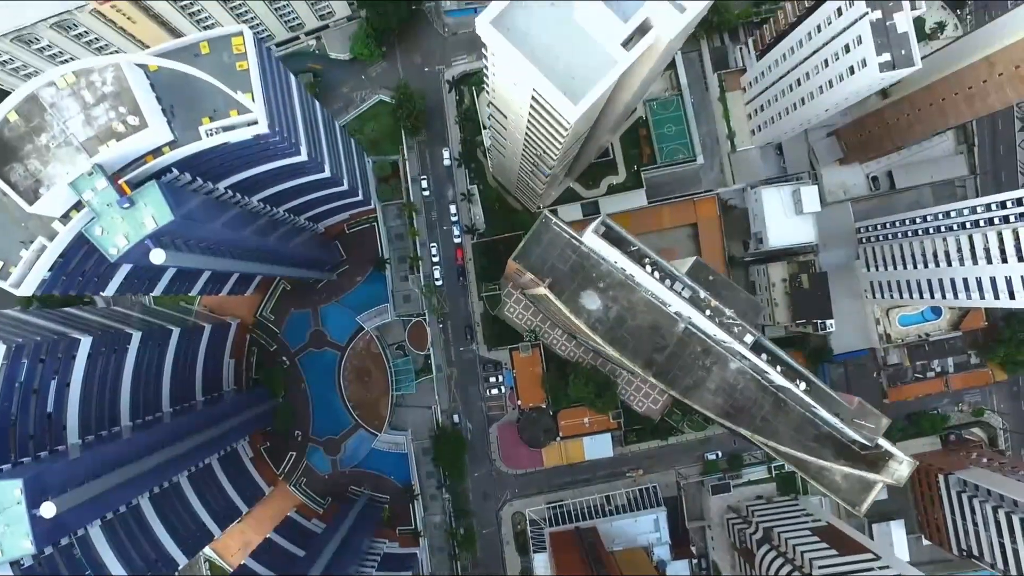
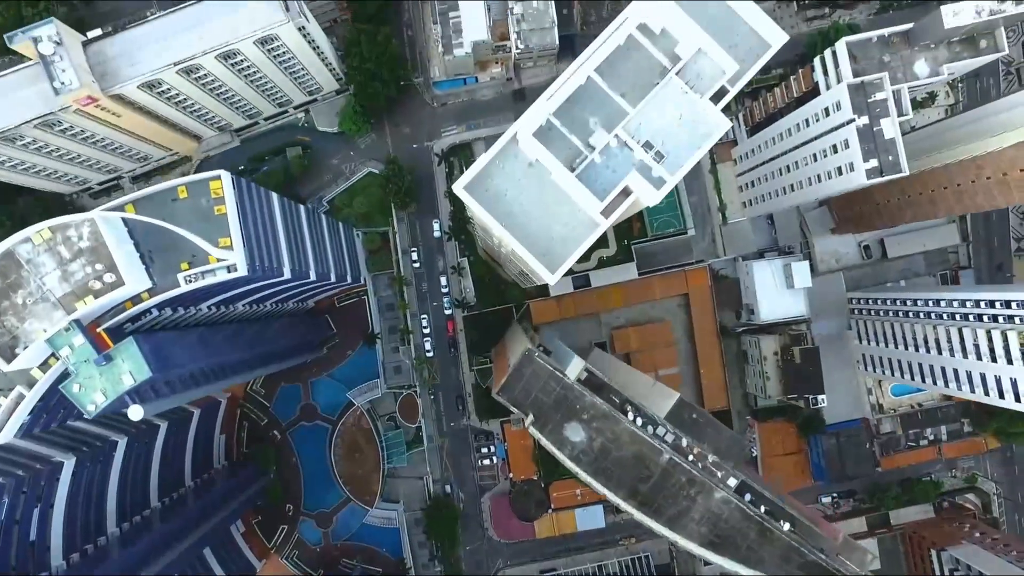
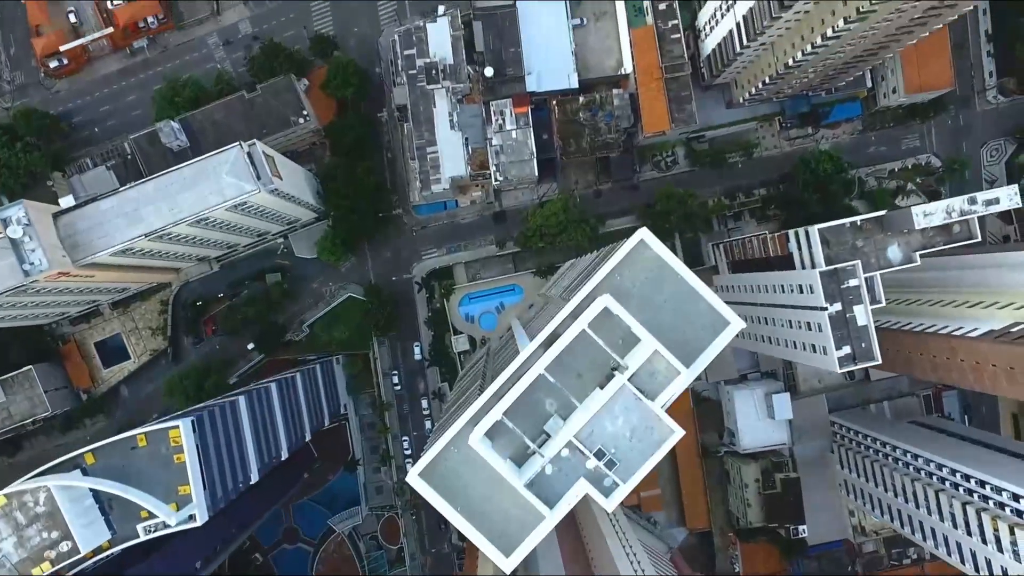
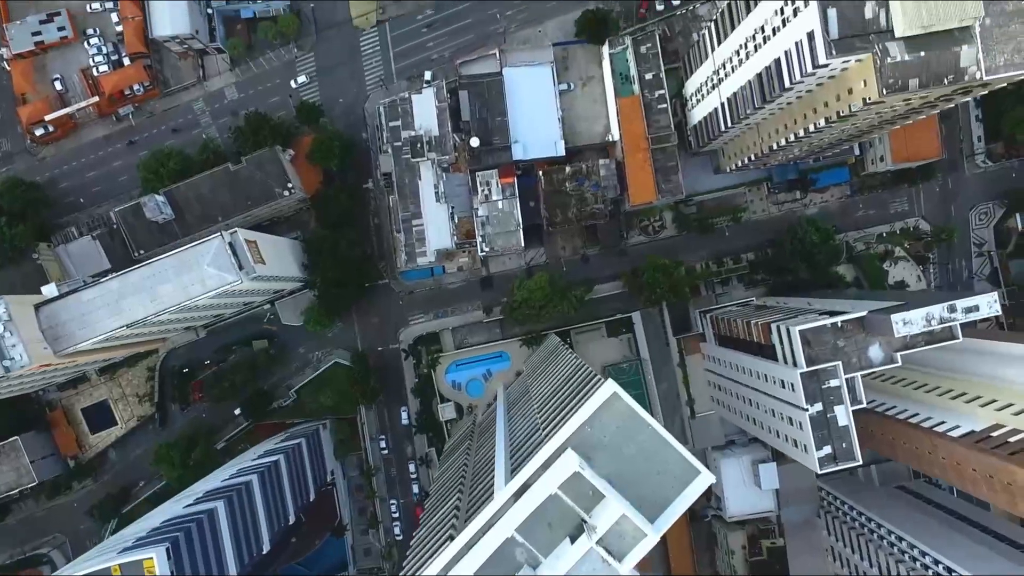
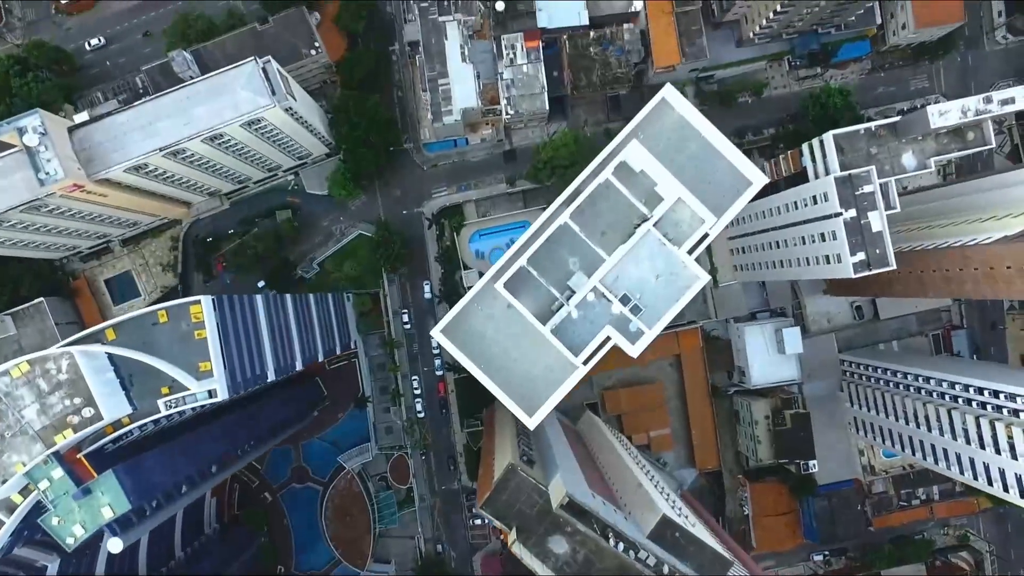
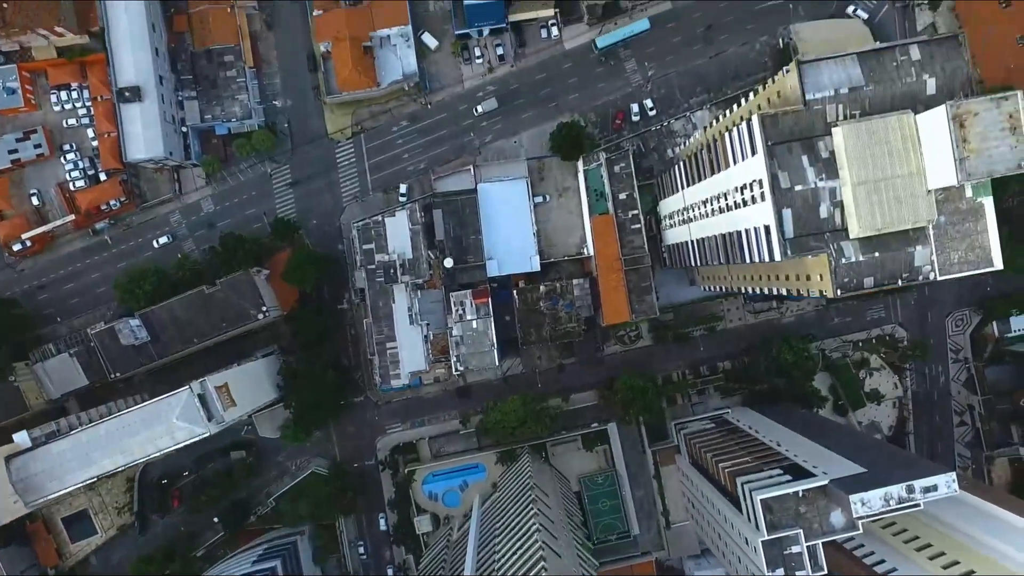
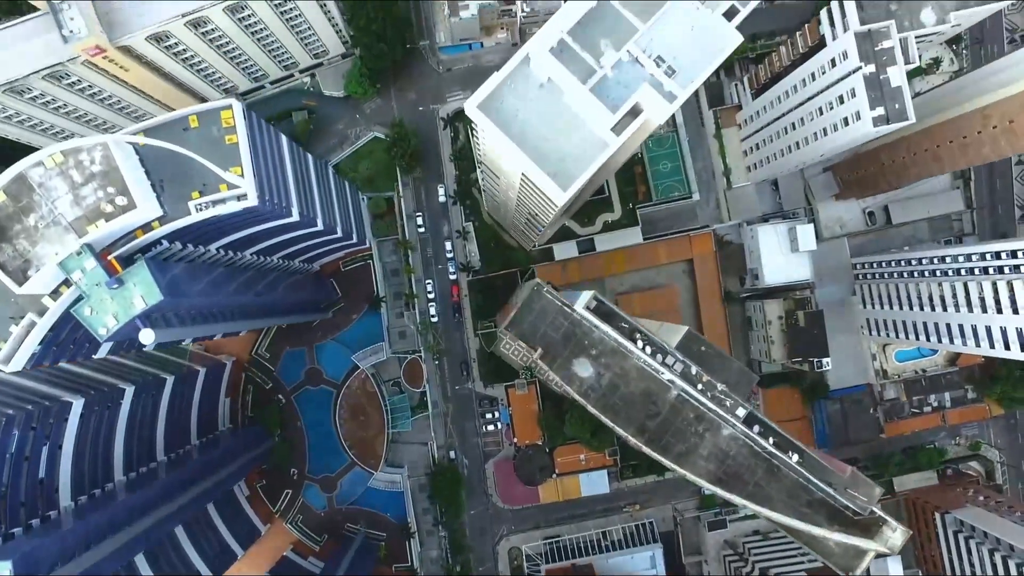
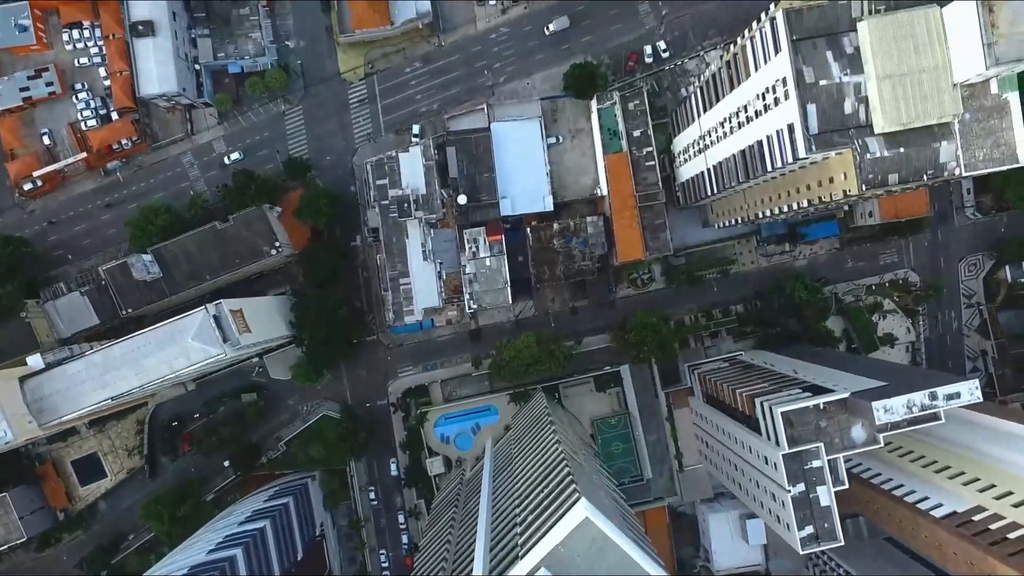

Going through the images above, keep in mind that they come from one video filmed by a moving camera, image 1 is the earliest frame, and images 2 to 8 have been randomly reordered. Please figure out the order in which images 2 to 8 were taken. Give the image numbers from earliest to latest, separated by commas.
7, 2, 5, 3, 4, 8, 6
